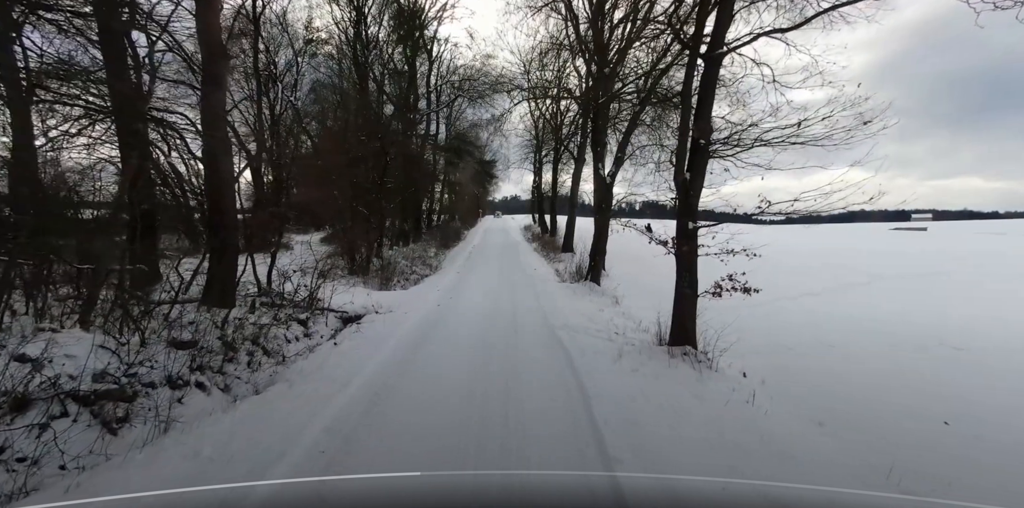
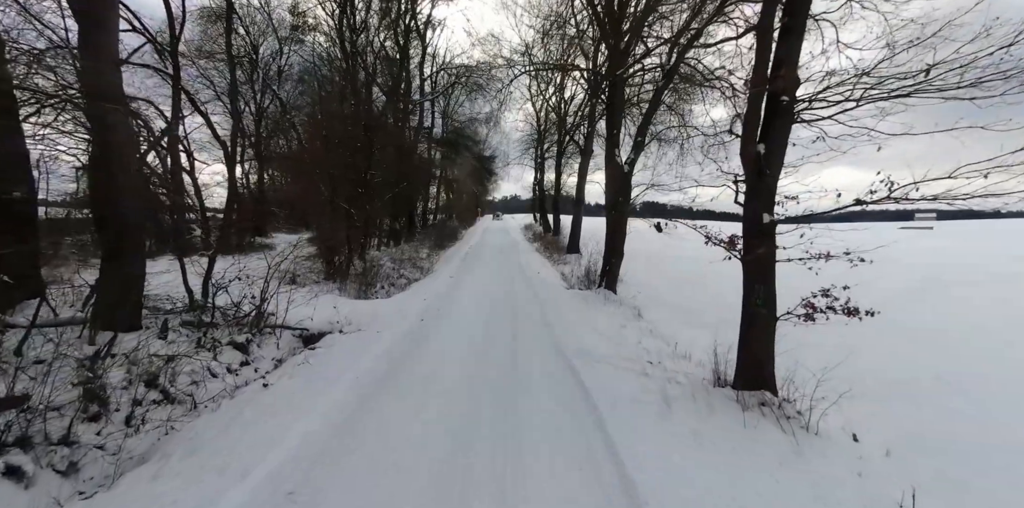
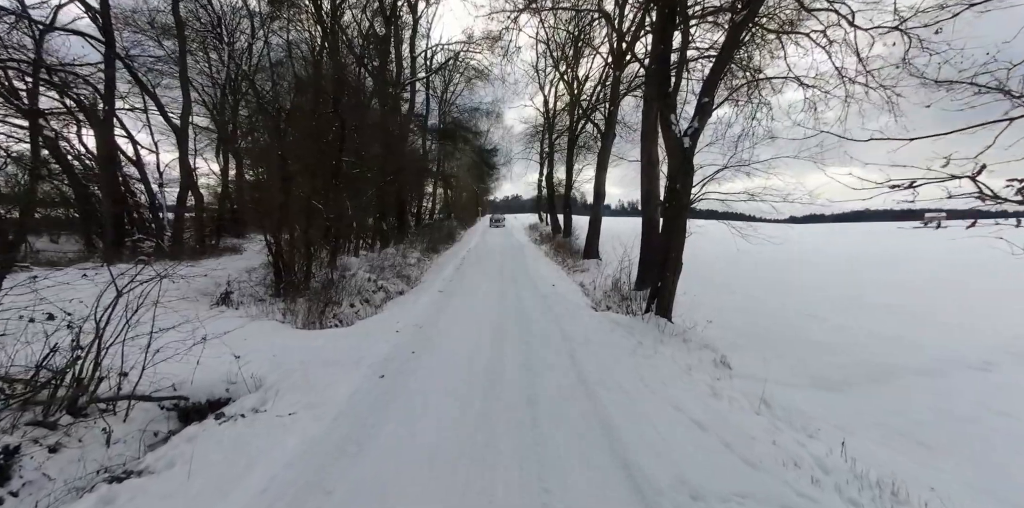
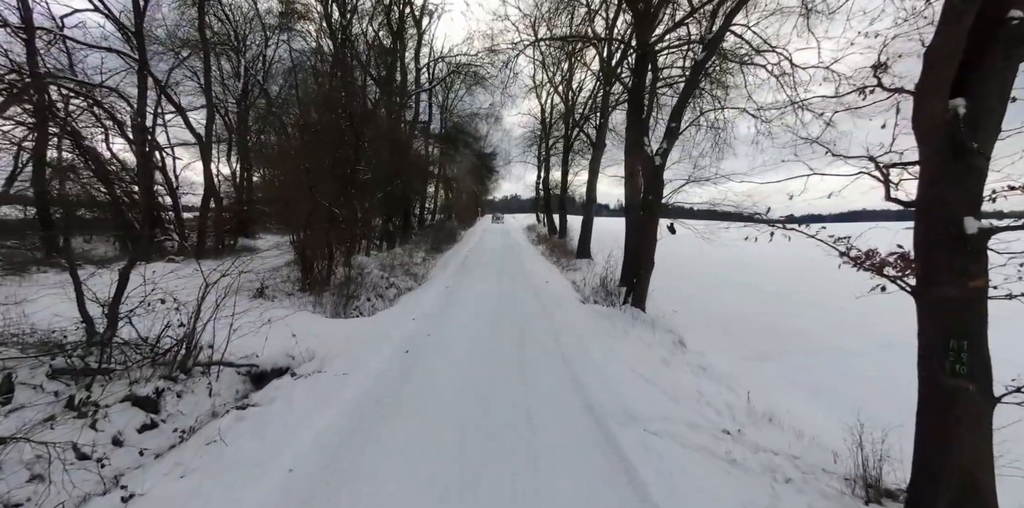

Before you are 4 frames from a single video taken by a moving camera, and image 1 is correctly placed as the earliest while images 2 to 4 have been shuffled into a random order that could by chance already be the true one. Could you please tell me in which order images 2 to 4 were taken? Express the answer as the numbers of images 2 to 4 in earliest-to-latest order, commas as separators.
2, 4, 3
